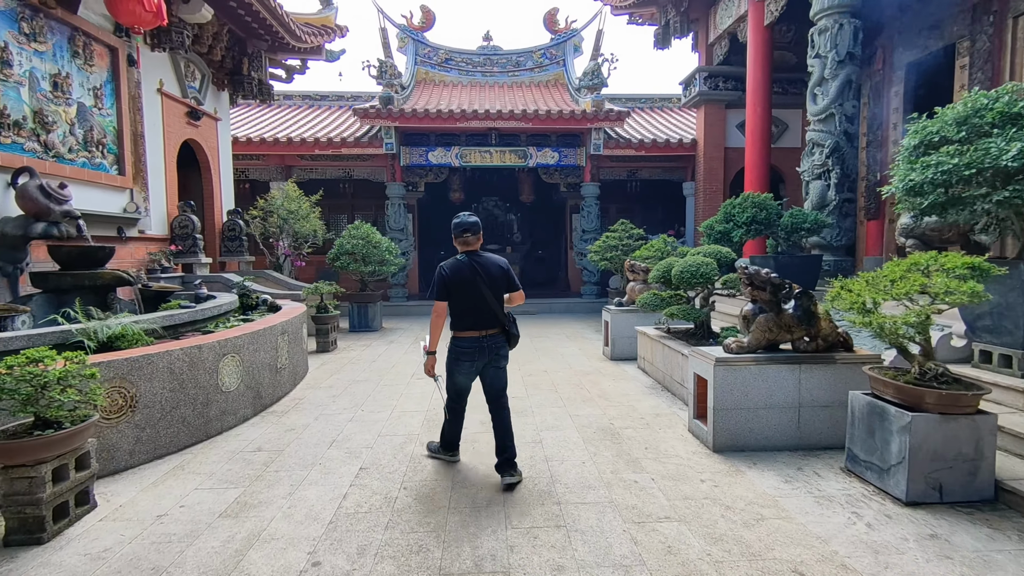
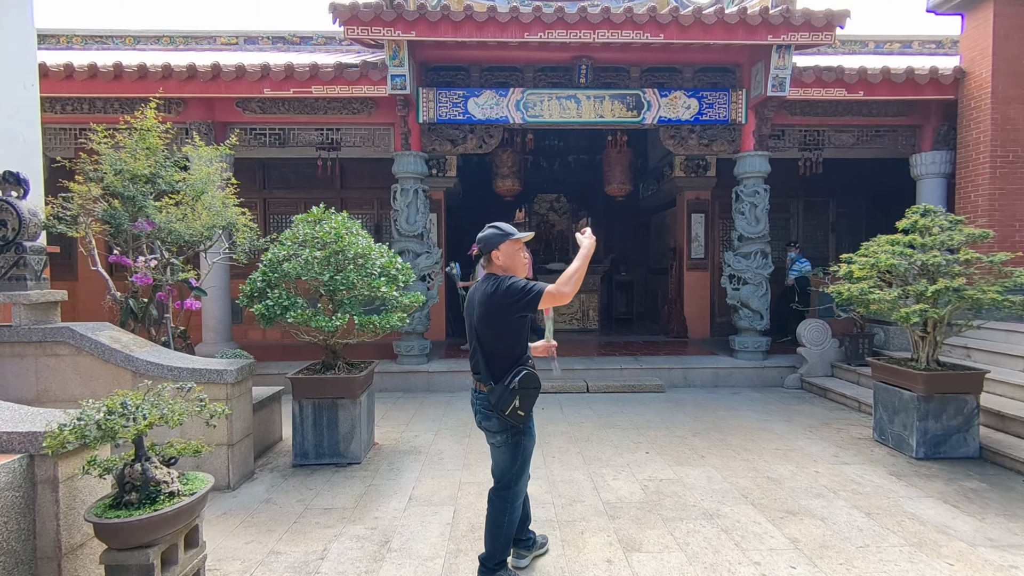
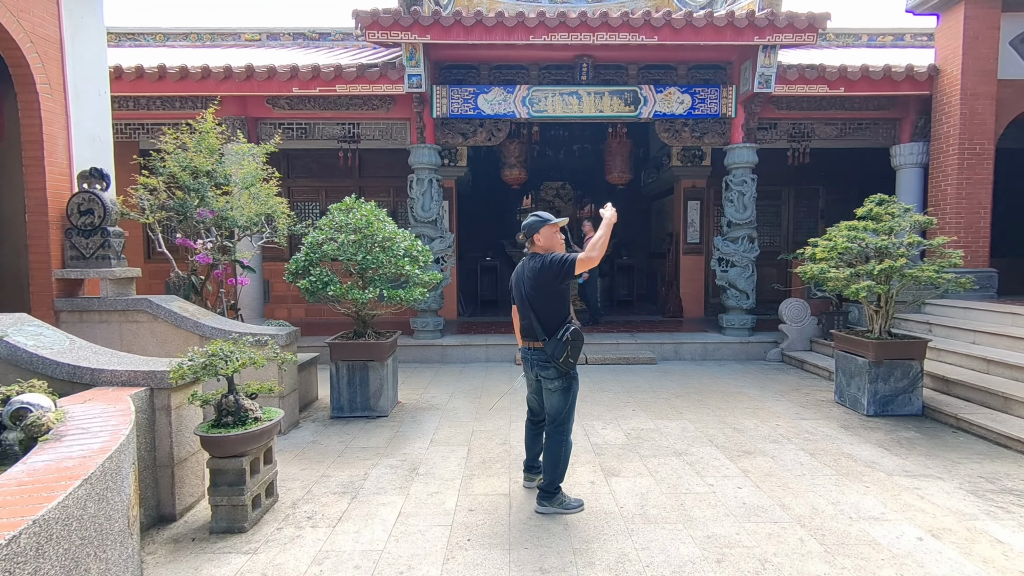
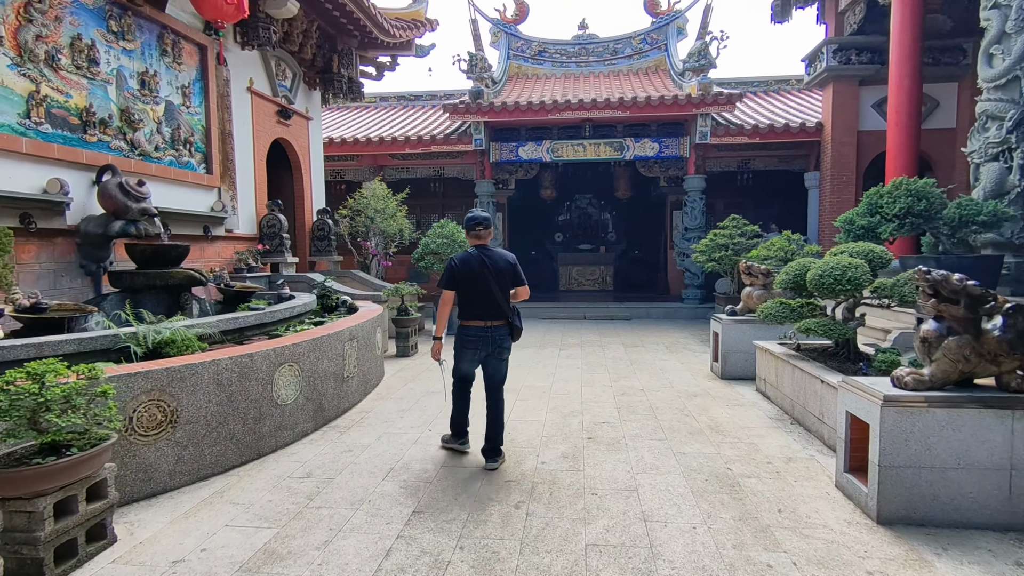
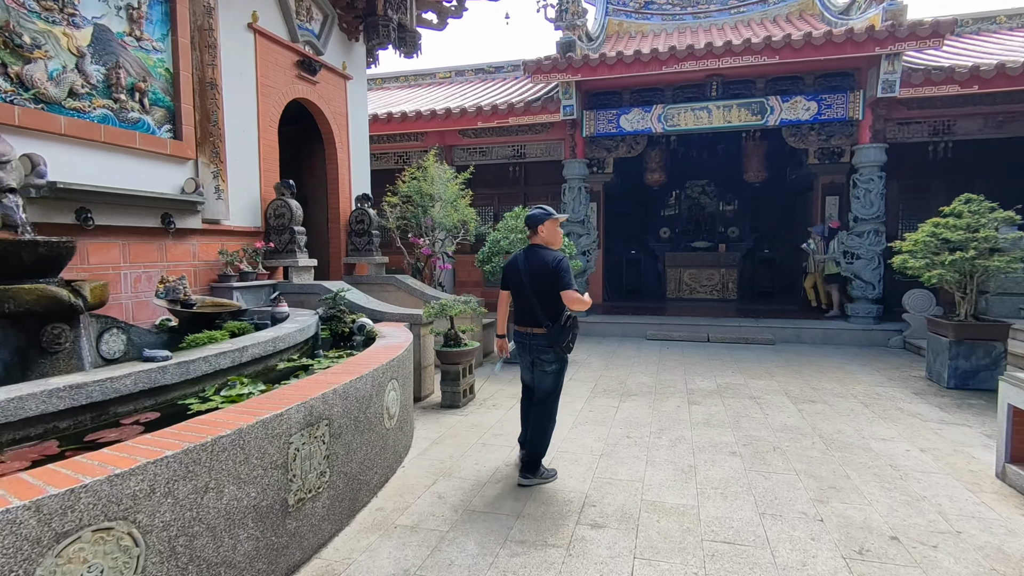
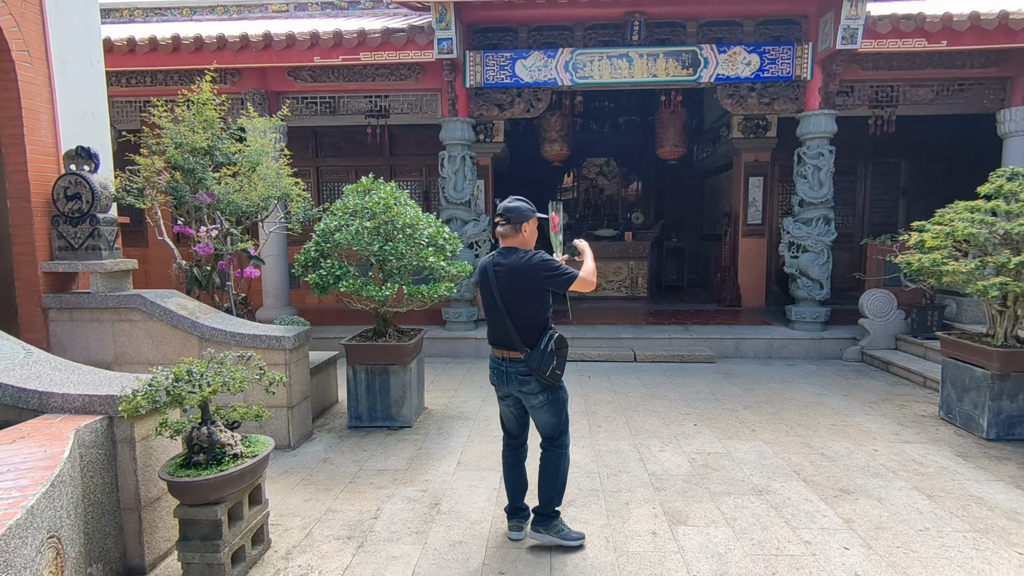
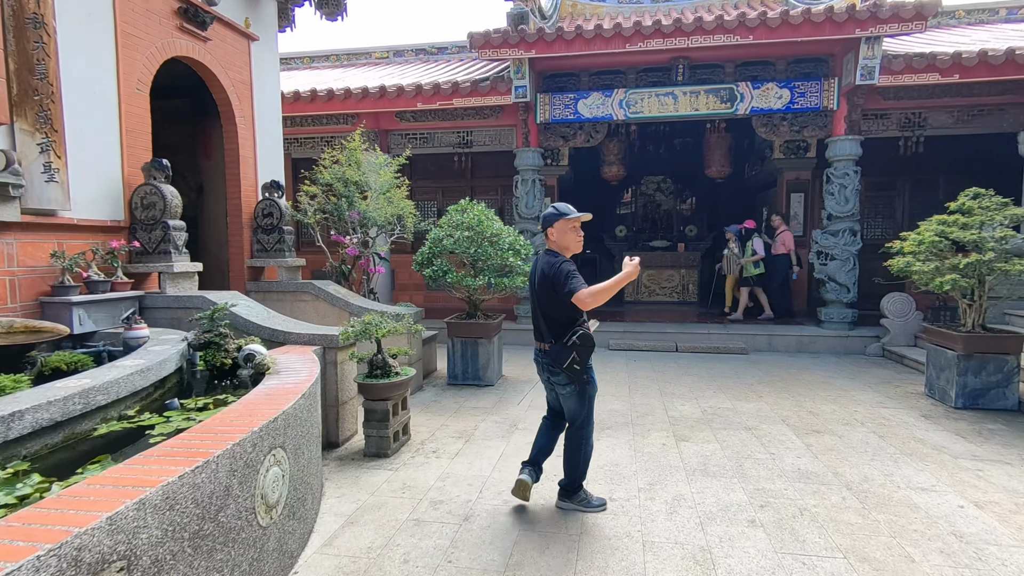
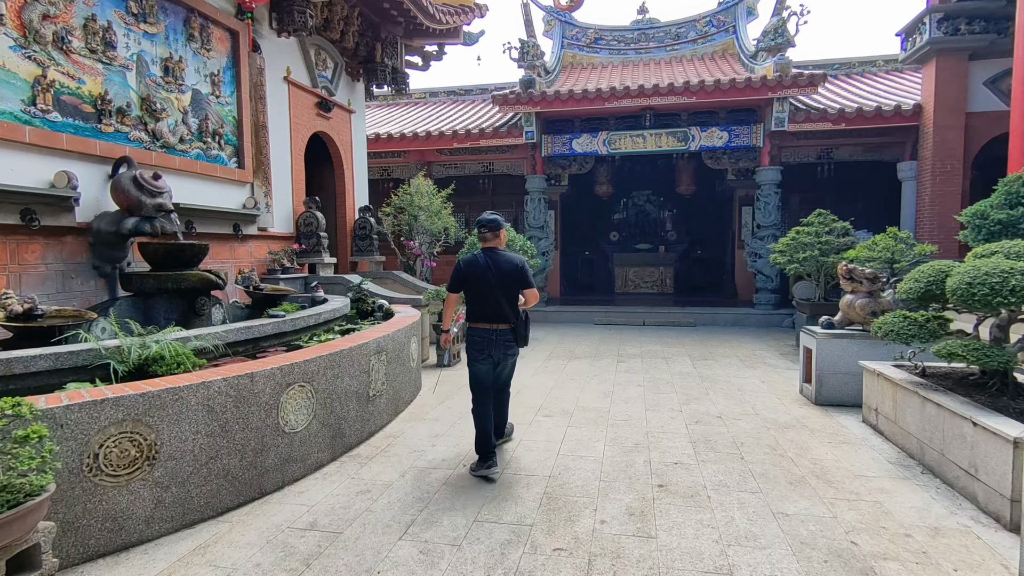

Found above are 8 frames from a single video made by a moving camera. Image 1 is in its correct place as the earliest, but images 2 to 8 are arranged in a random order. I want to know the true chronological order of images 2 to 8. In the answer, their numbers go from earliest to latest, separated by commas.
4, 8, 5, 7, 3, 2, 6
